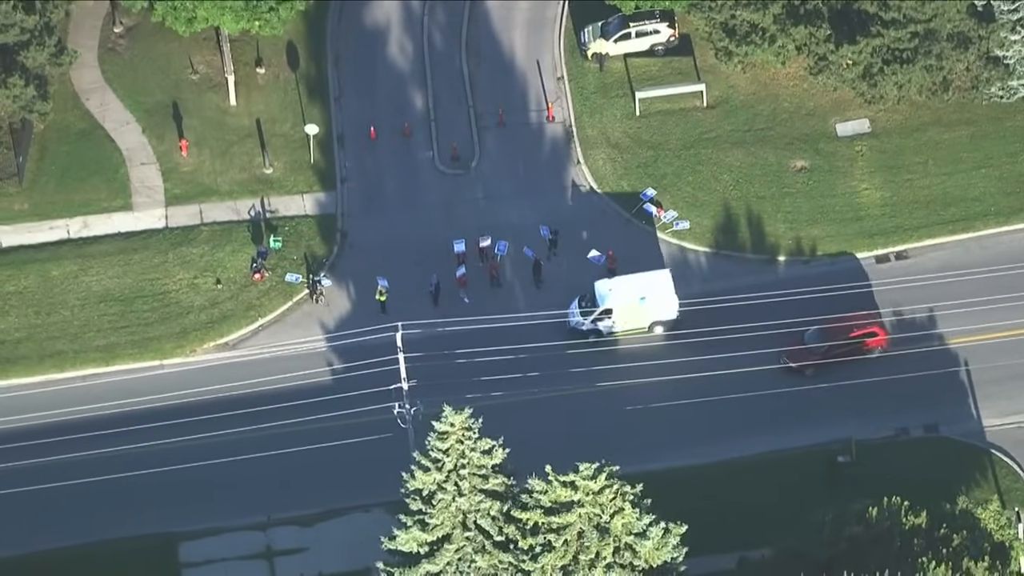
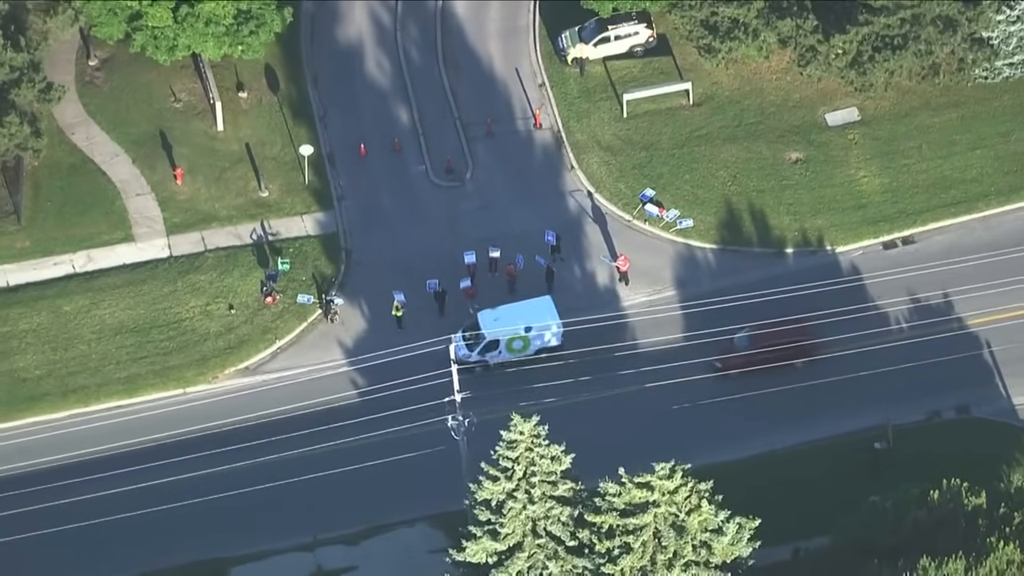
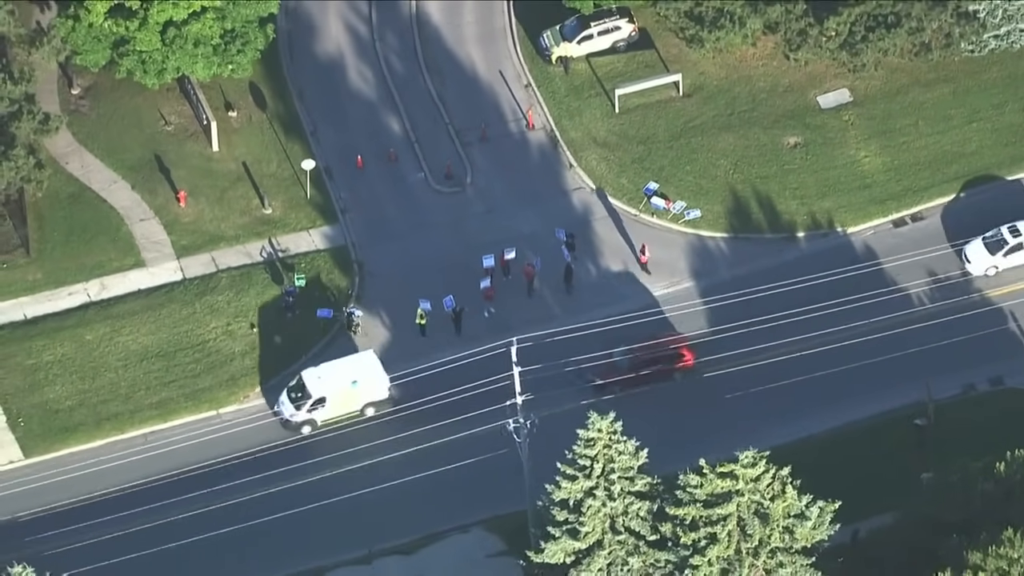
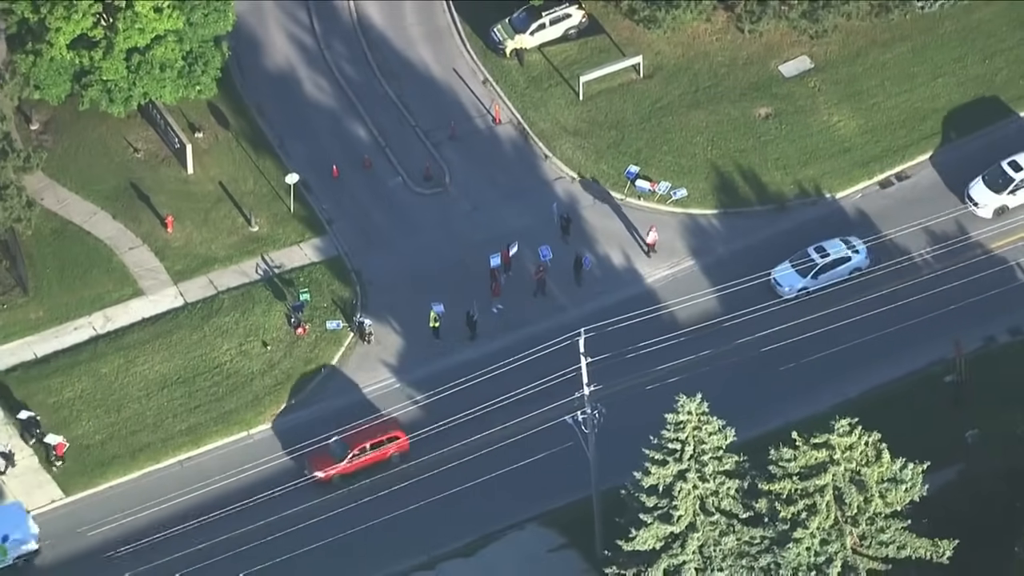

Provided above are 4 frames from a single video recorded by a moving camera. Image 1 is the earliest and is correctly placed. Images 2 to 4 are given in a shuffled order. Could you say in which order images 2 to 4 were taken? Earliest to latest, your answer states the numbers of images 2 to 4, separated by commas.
2, 3, 4
